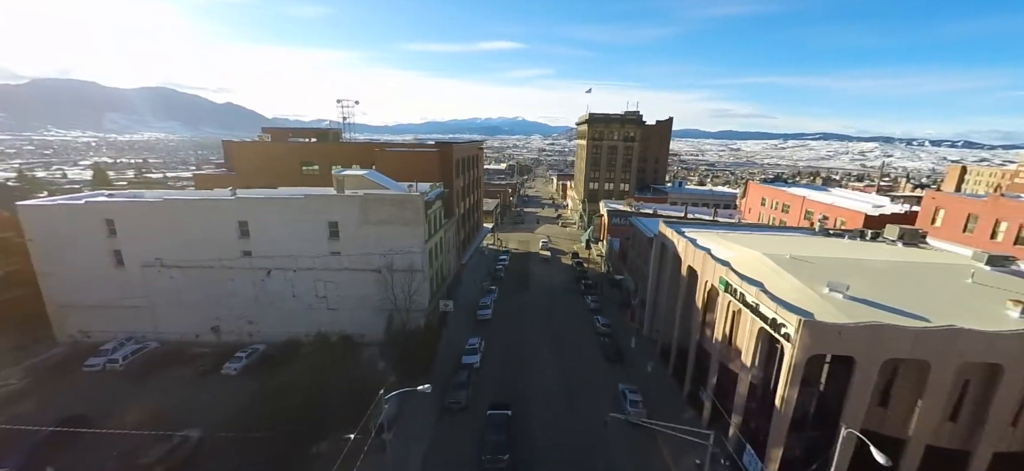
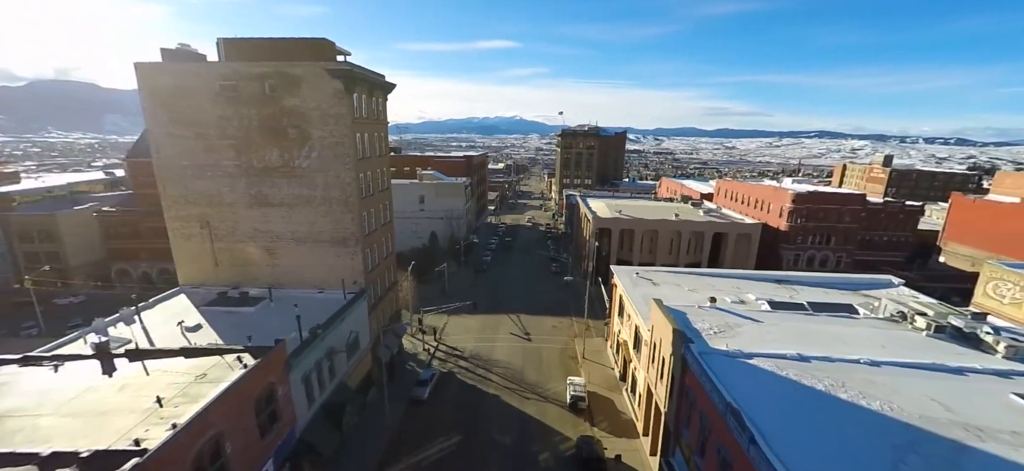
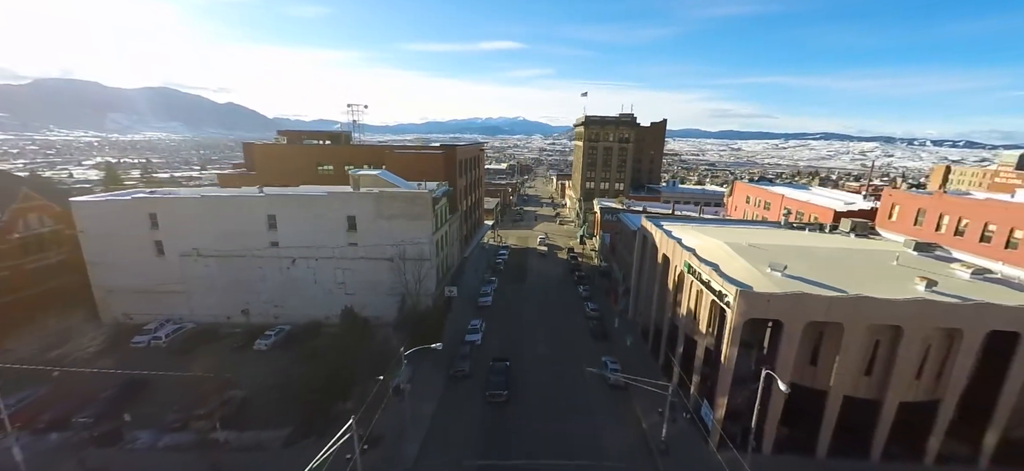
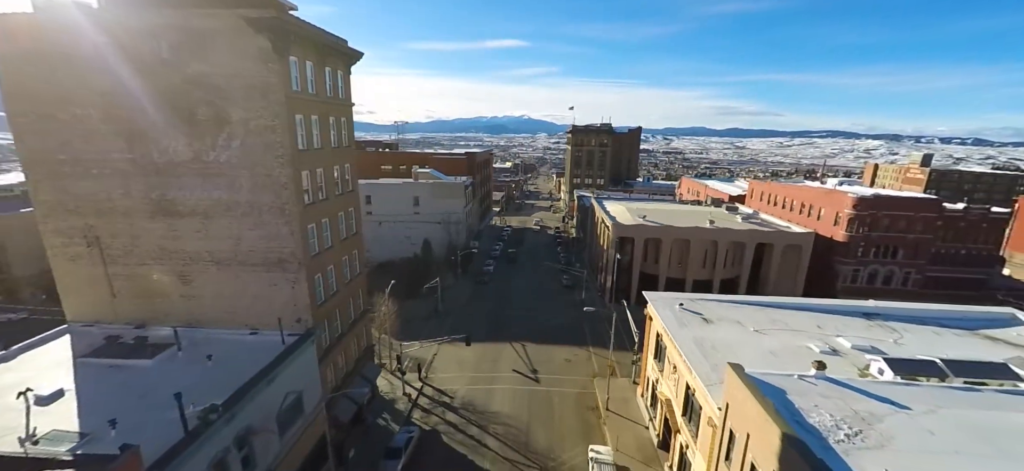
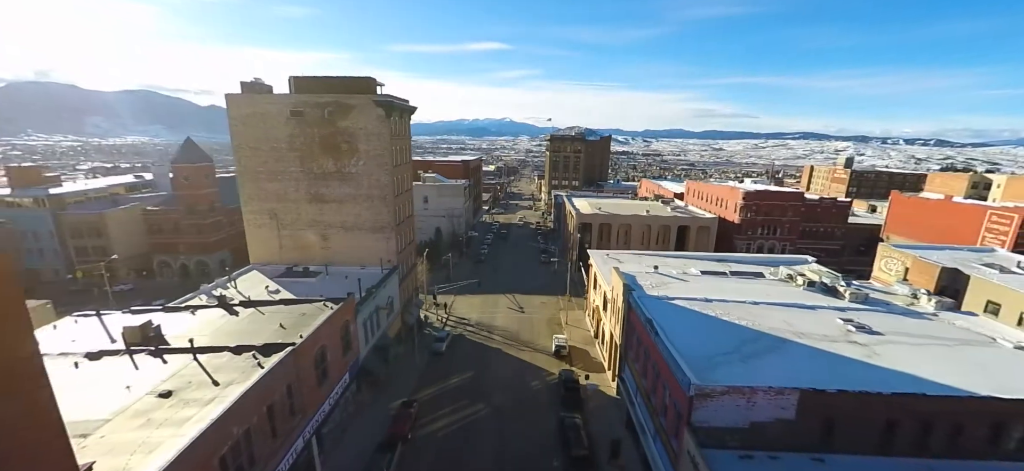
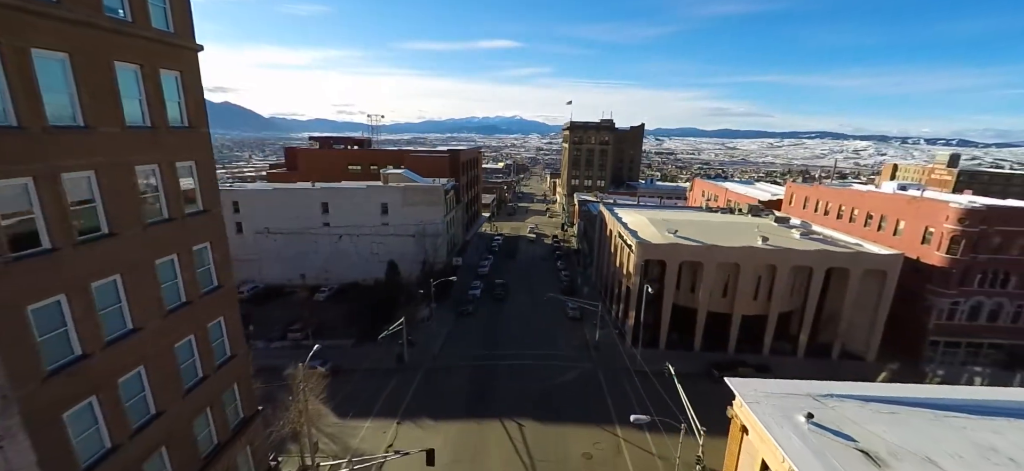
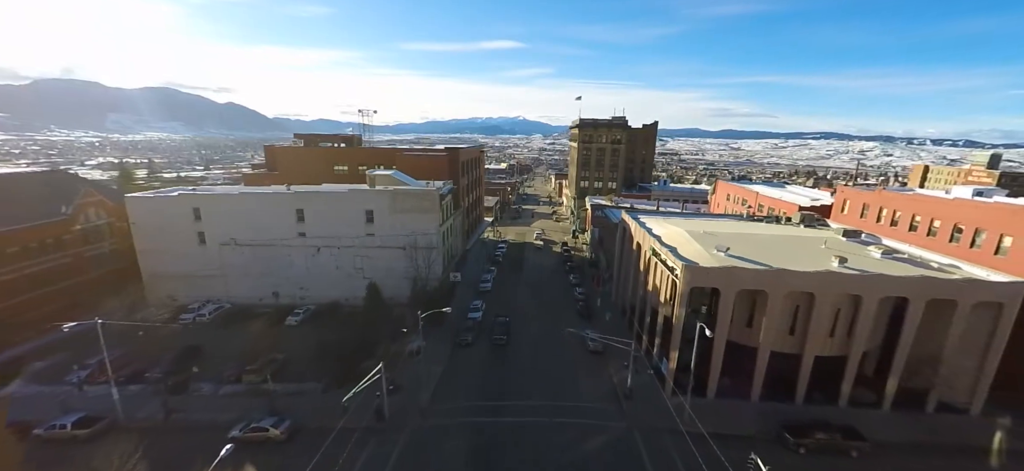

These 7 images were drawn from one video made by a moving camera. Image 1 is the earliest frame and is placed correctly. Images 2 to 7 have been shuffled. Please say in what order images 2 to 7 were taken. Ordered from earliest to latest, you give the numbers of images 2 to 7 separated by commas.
3, 7, 6, 4, 2, 5
